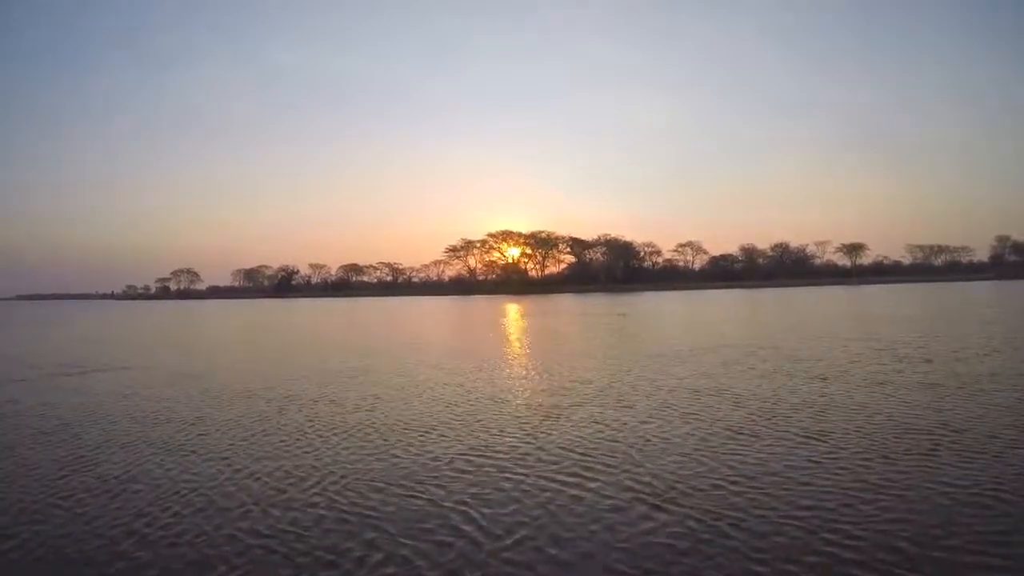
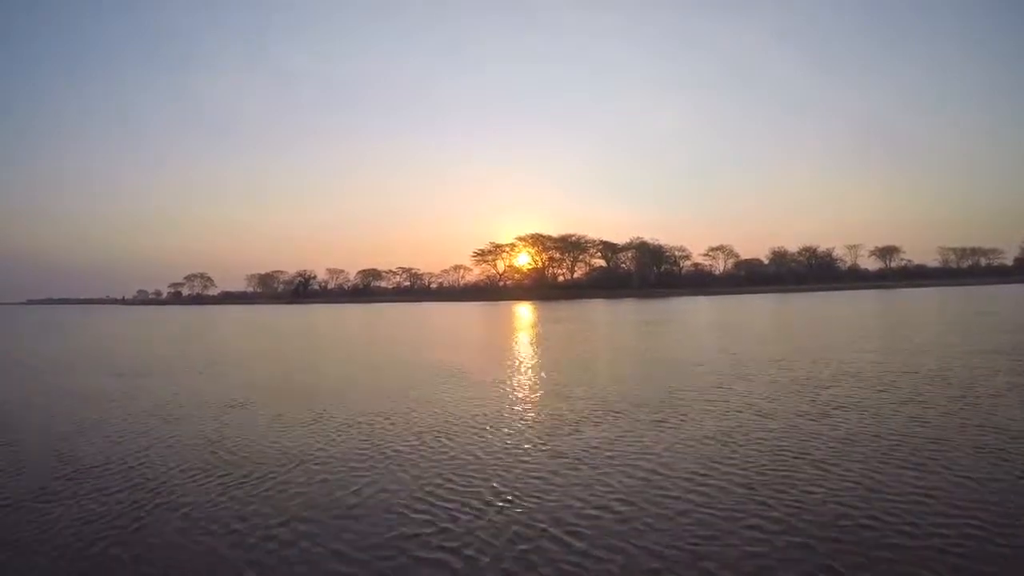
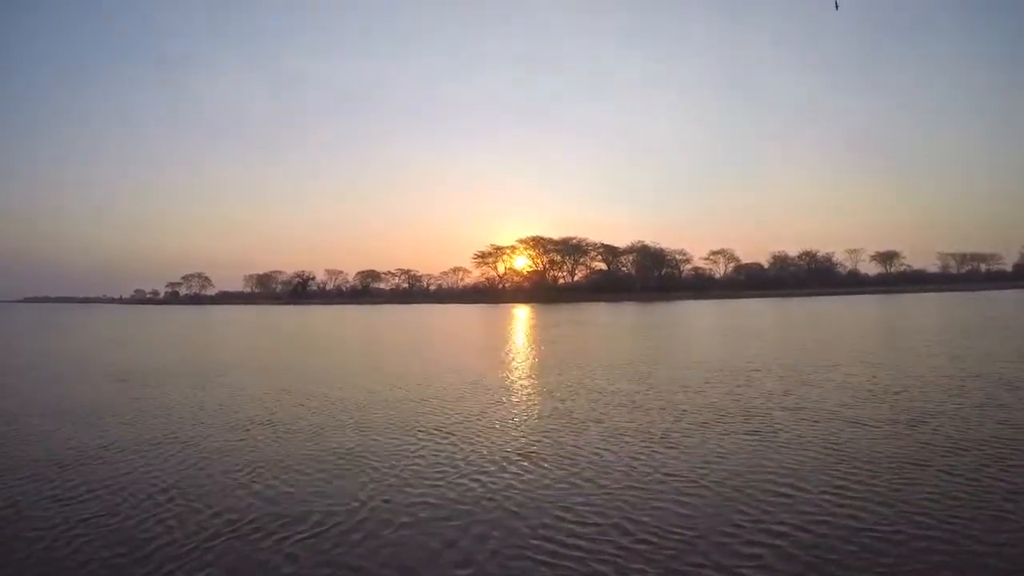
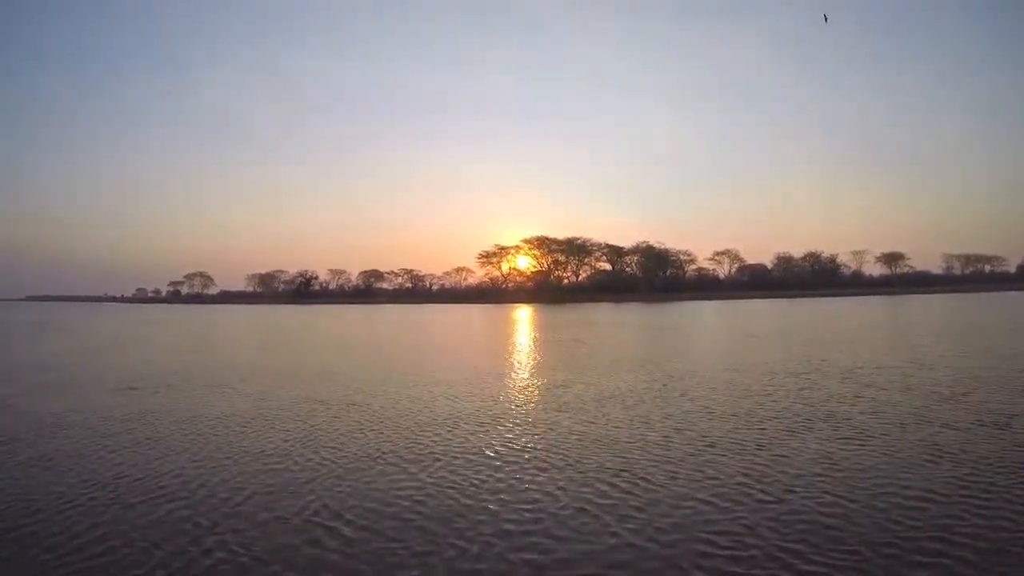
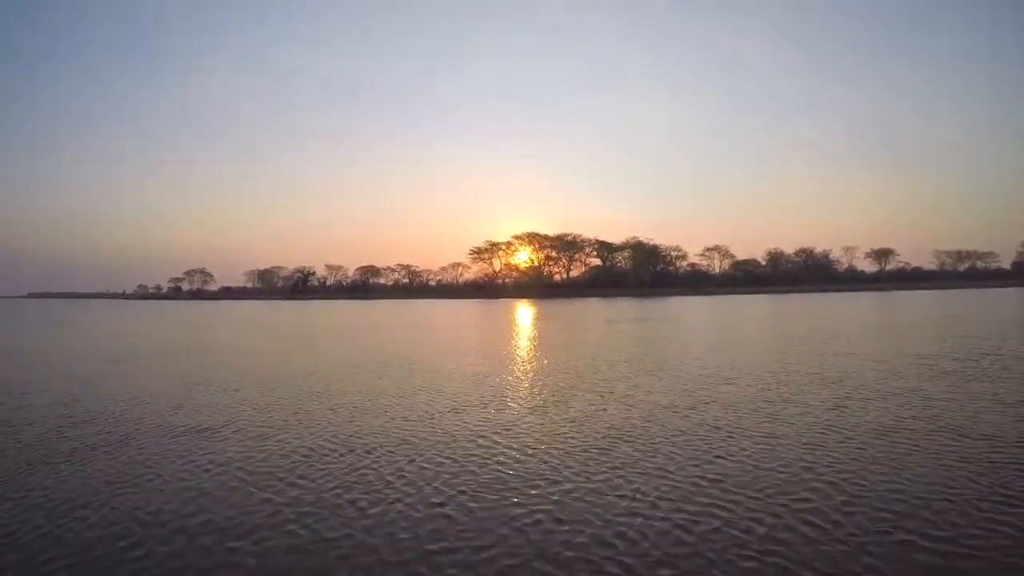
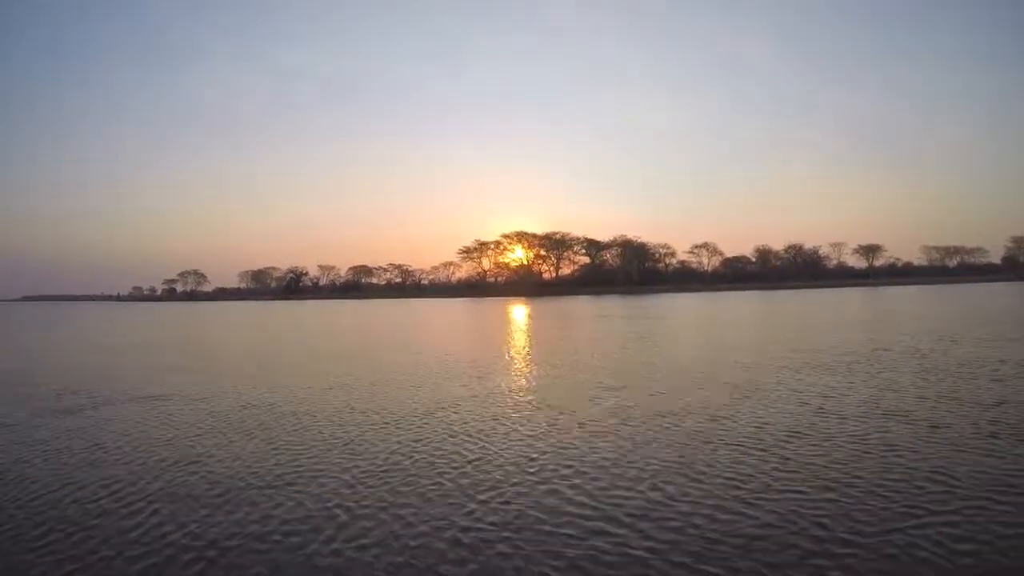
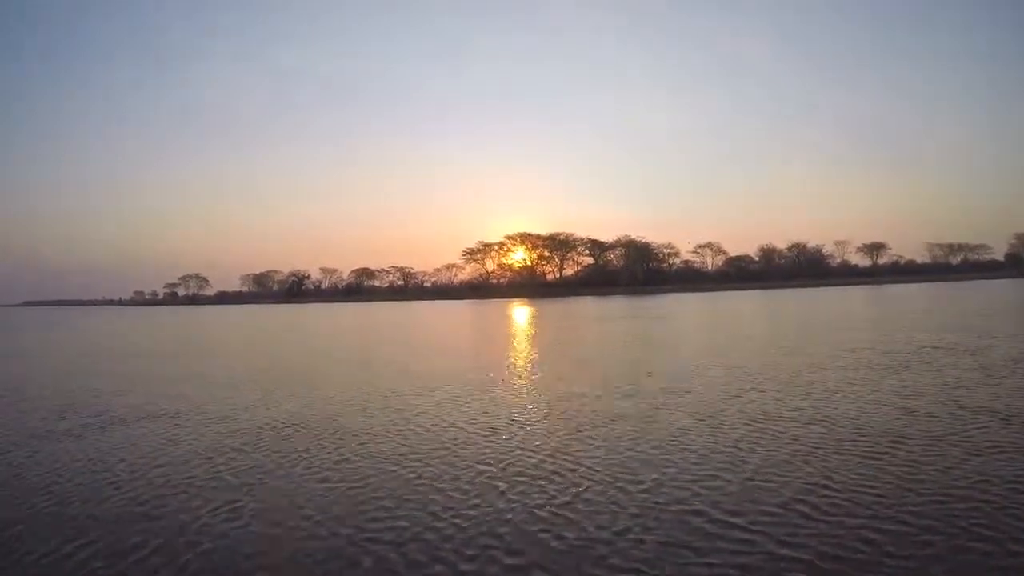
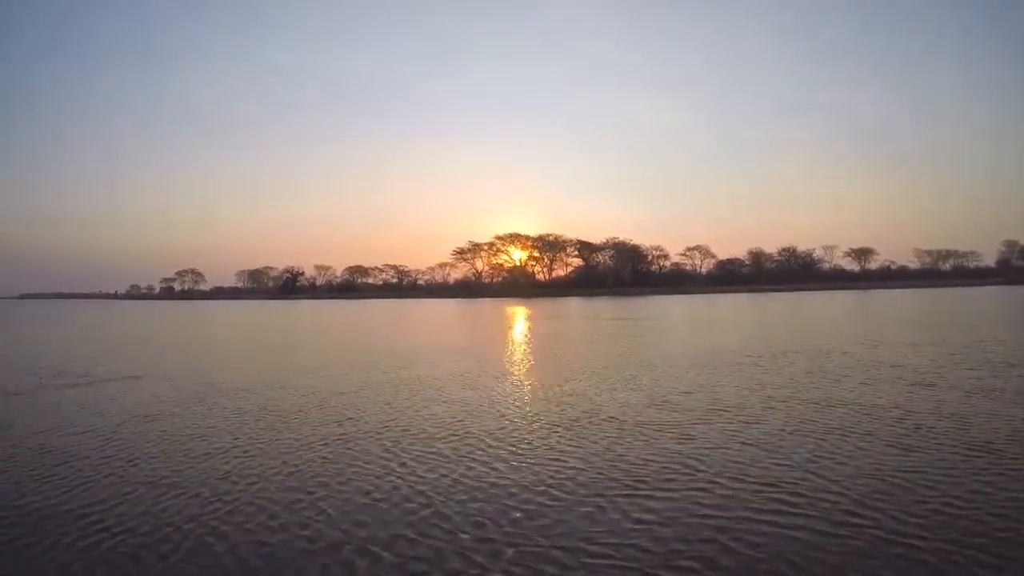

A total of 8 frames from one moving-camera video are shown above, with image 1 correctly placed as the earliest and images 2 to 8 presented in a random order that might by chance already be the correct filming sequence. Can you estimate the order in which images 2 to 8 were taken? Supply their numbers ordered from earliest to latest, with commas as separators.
8, 6, 7, 5, 2, 3, 4
